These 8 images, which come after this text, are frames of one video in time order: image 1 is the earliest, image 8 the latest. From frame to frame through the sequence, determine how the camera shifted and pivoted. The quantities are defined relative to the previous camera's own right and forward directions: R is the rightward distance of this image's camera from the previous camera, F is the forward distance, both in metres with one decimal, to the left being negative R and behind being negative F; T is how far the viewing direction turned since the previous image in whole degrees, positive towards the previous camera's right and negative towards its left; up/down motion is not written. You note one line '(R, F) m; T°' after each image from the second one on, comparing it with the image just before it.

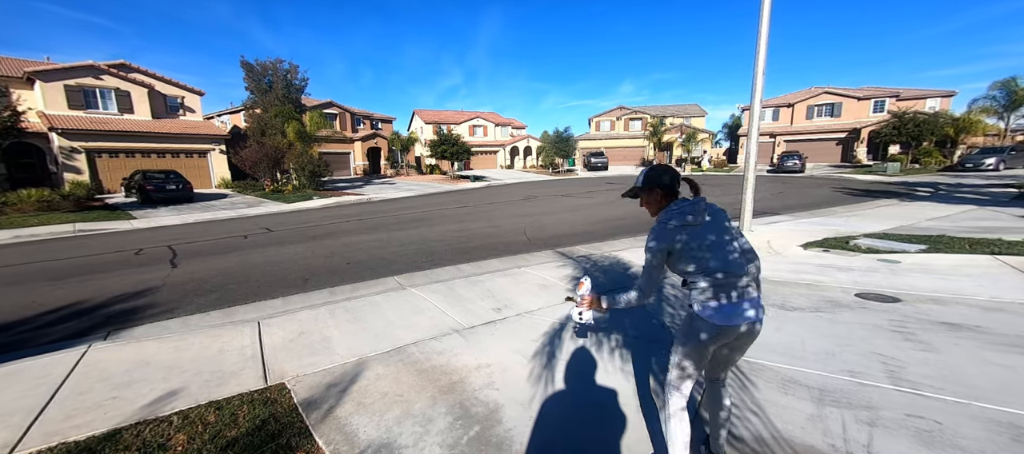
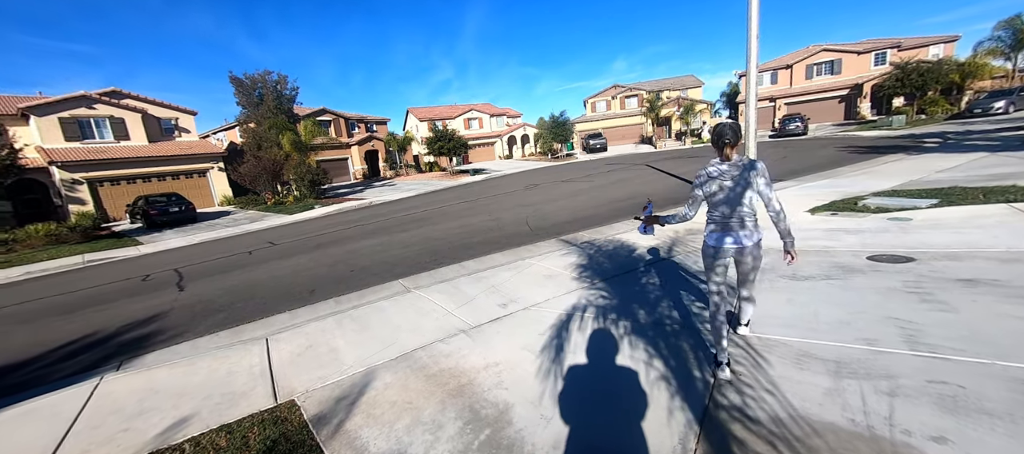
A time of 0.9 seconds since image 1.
(+0.1, +0.1) m; -1°
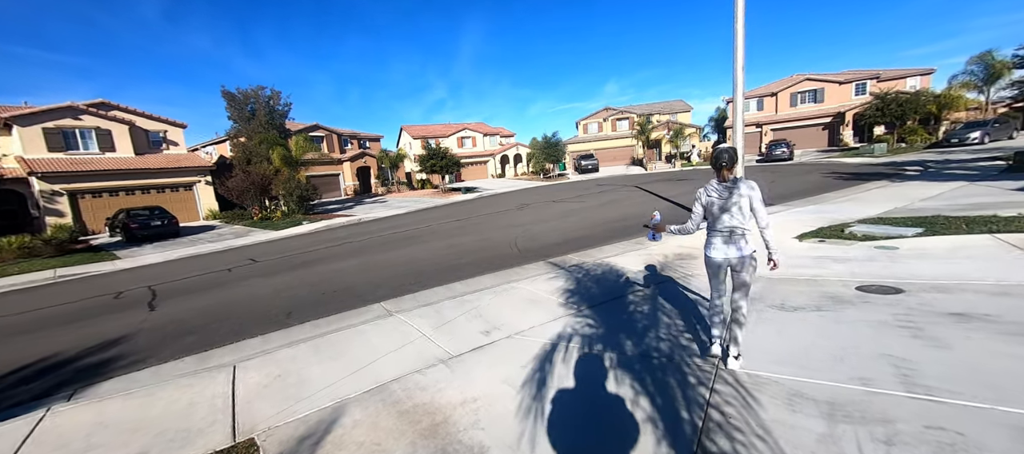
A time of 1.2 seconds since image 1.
(+0.1, +0.1) m; +1°
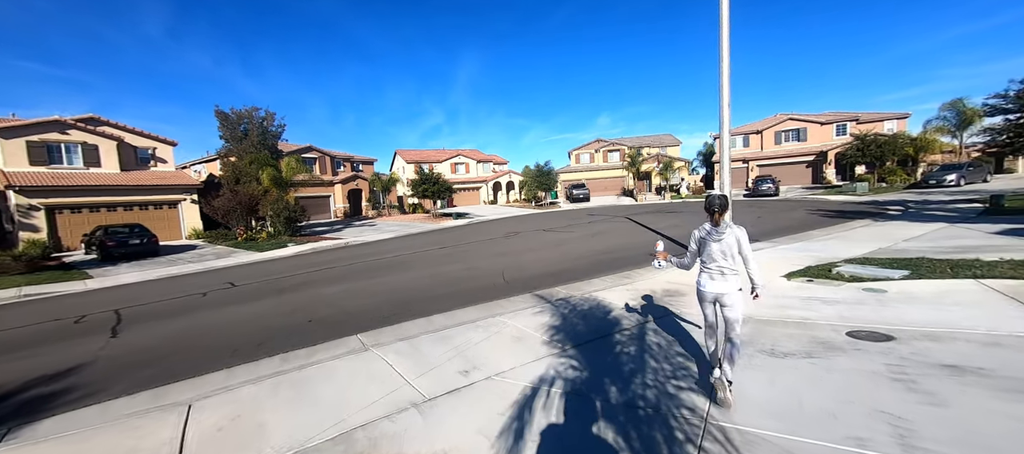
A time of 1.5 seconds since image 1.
(+0.1, +0.1) m; +1°
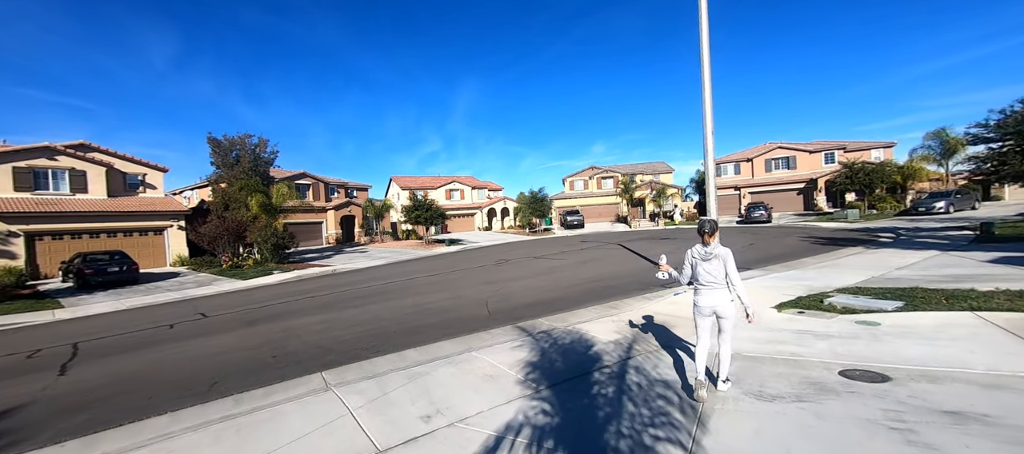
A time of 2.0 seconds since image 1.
(+0.3, +0.2) m; +1°
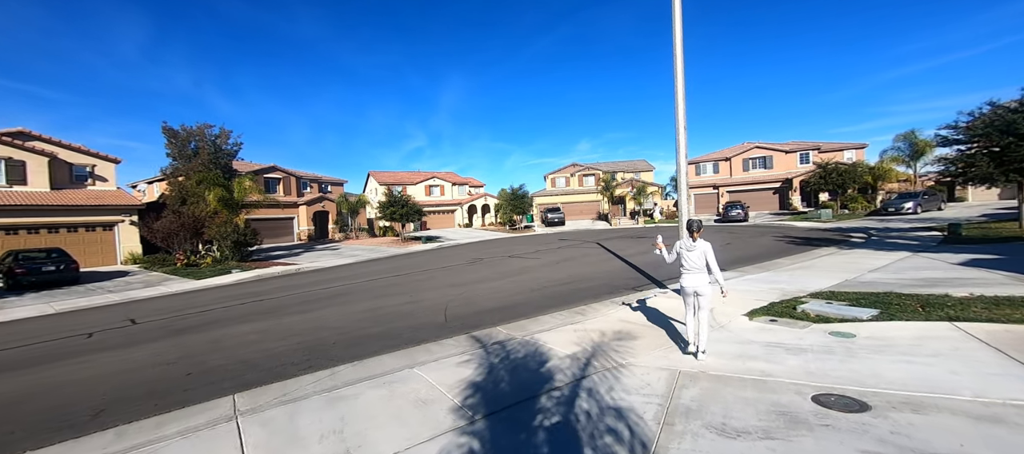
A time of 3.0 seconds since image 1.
(+0.5, +0.6) m; +2°
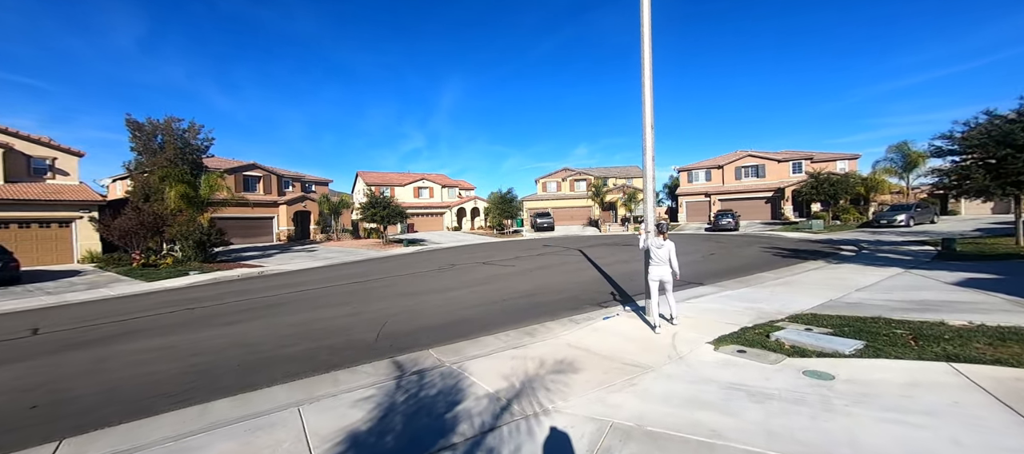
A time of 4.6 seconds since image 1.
(+0.9, +0.9) m; +1°
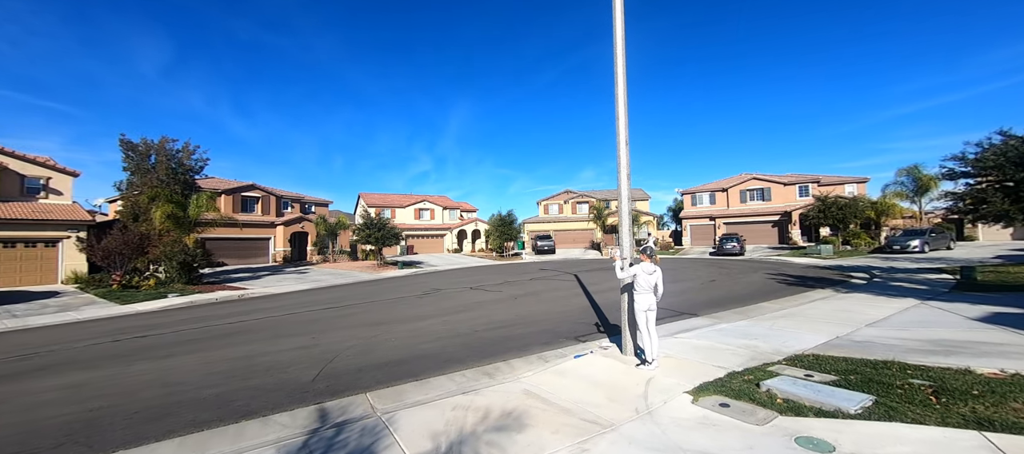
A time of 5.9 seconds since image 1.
(+0.7, +0.7) m; -1°
